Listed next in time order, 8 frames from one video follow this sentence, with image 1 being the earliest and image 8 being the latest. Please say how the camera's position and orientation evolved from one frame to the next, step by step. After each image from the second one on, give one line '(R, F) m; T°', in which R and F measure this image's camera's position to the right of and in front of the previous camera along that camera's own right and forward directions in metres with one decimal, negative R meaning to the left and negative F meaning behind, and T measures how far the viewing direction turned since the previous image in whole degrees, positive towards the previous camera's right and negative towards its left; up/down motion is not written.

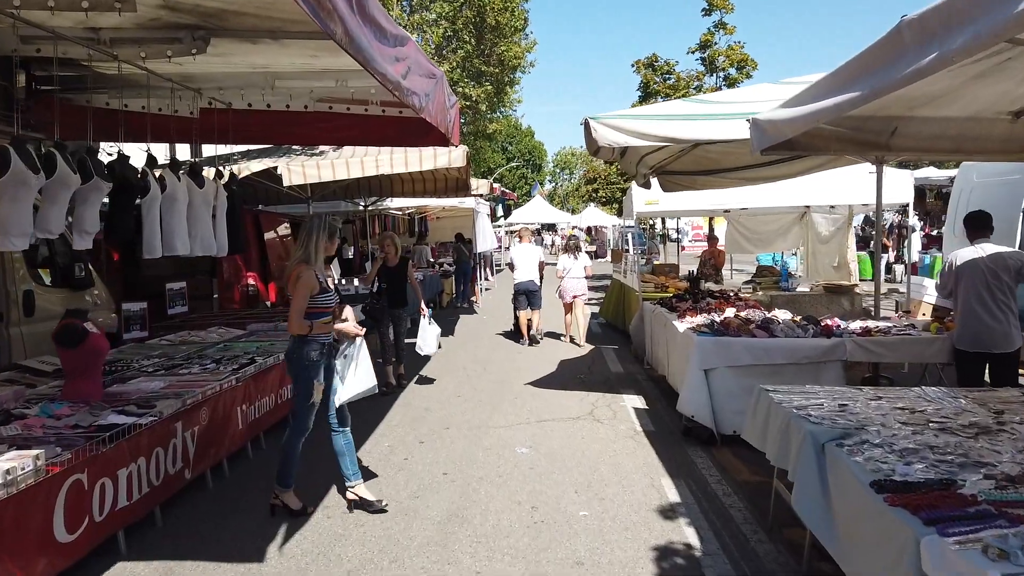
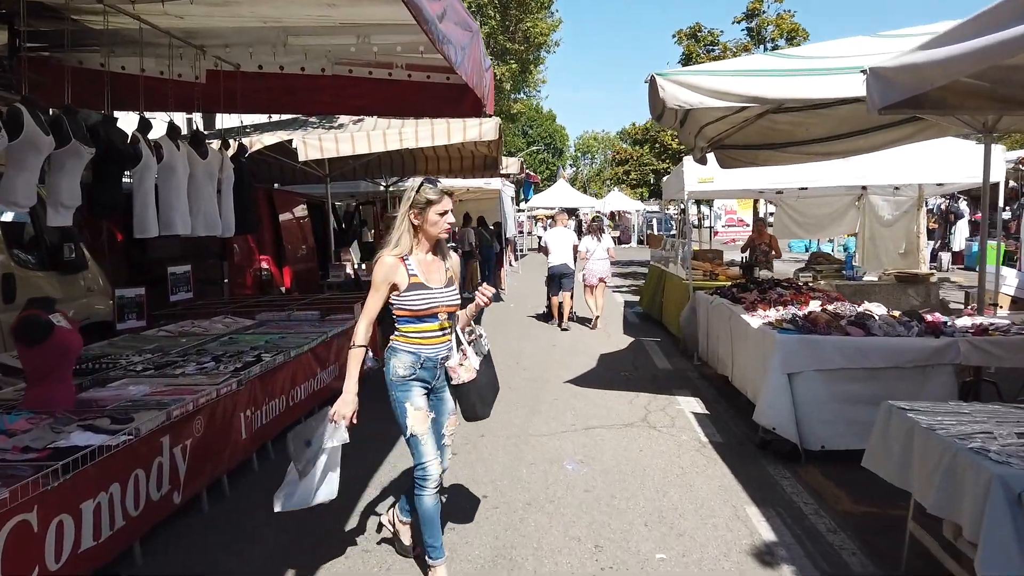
(-0.2, +0.8) m; -1°
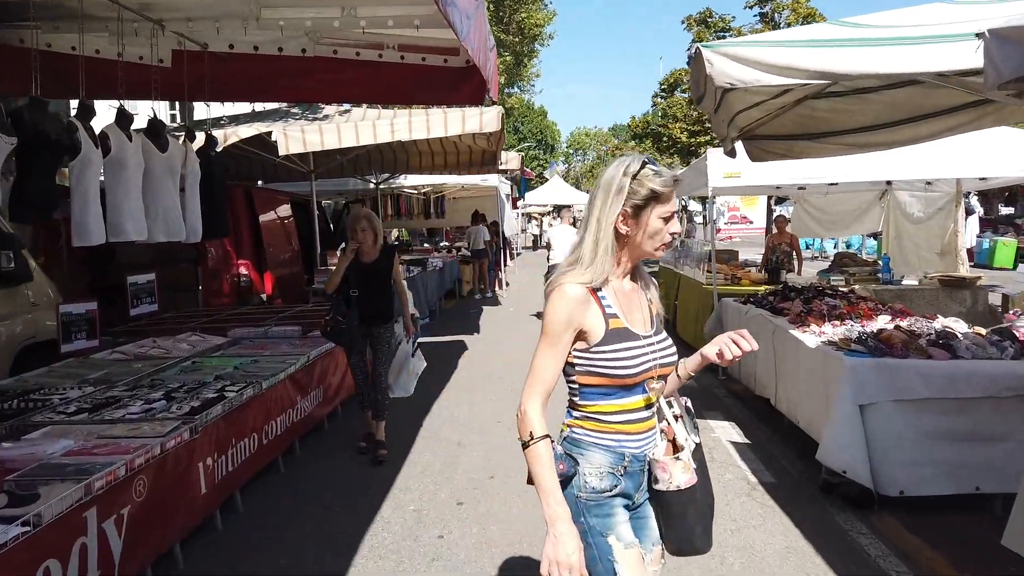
(-0.1, +0.8) m; +1°
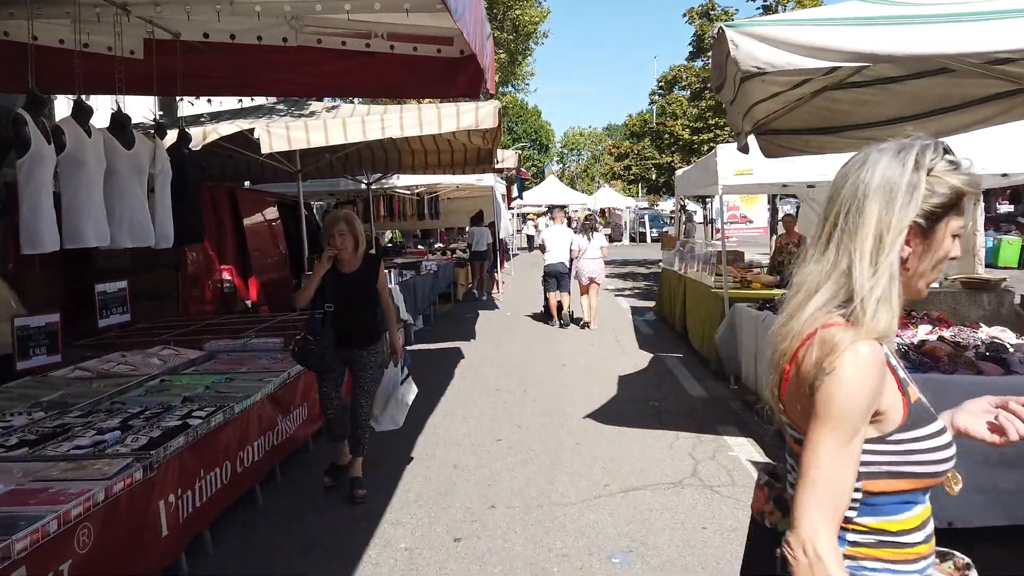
(0.0, +0.4) m; 0°
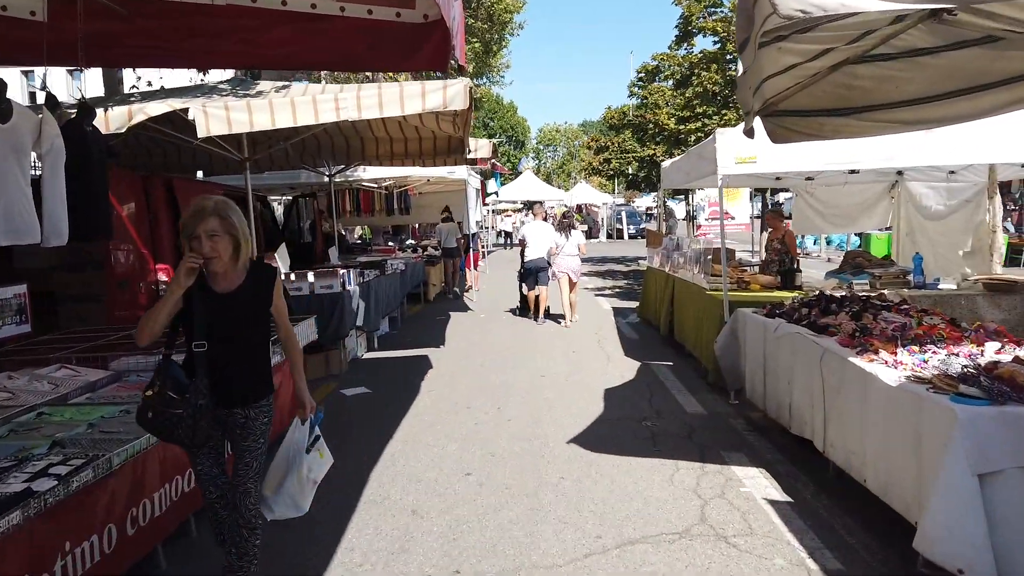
(0.0, +0.8) m; +2°
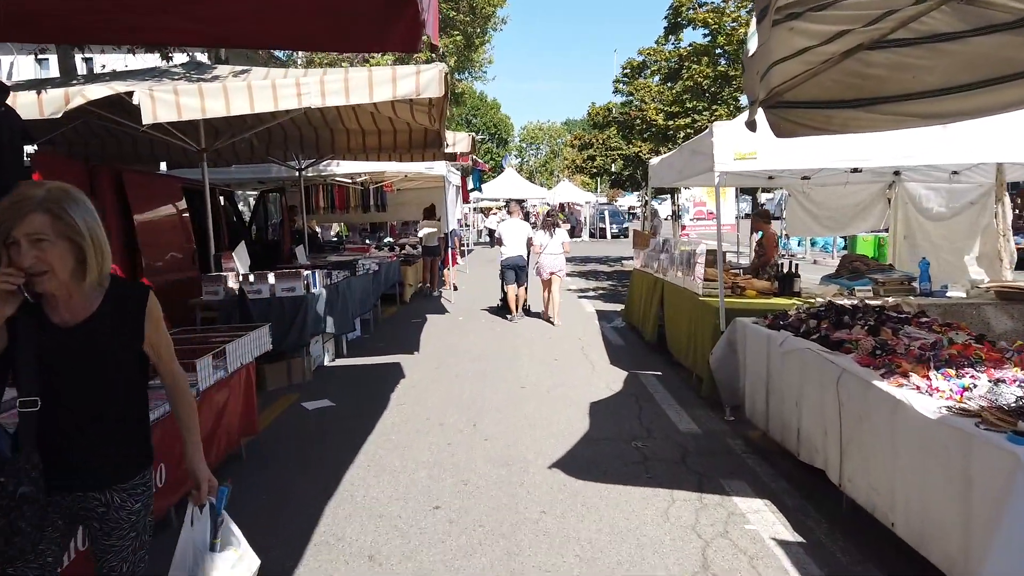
(0.0, +0.5) m; +1°
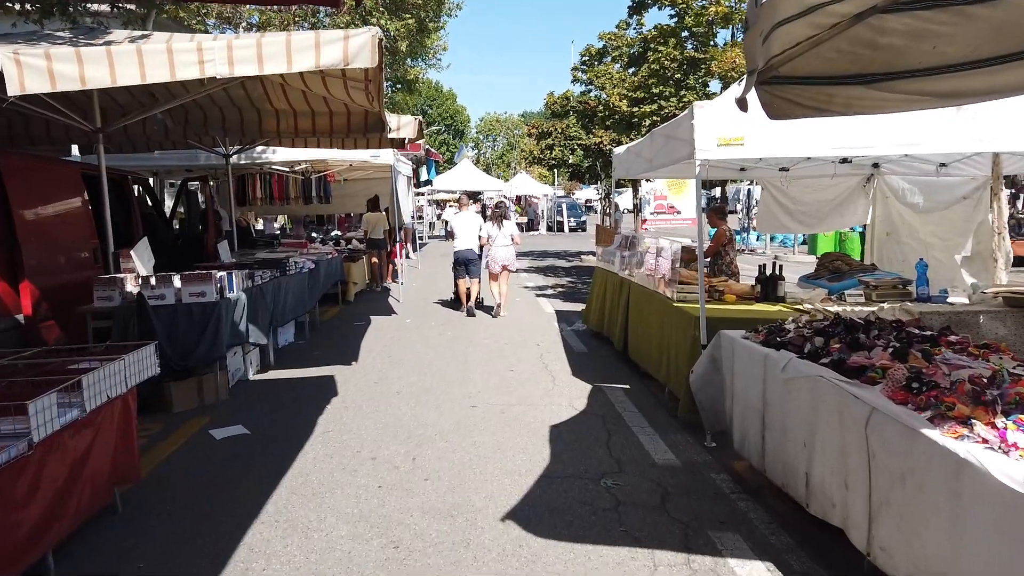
(+0.1, +0.8) m; +3°
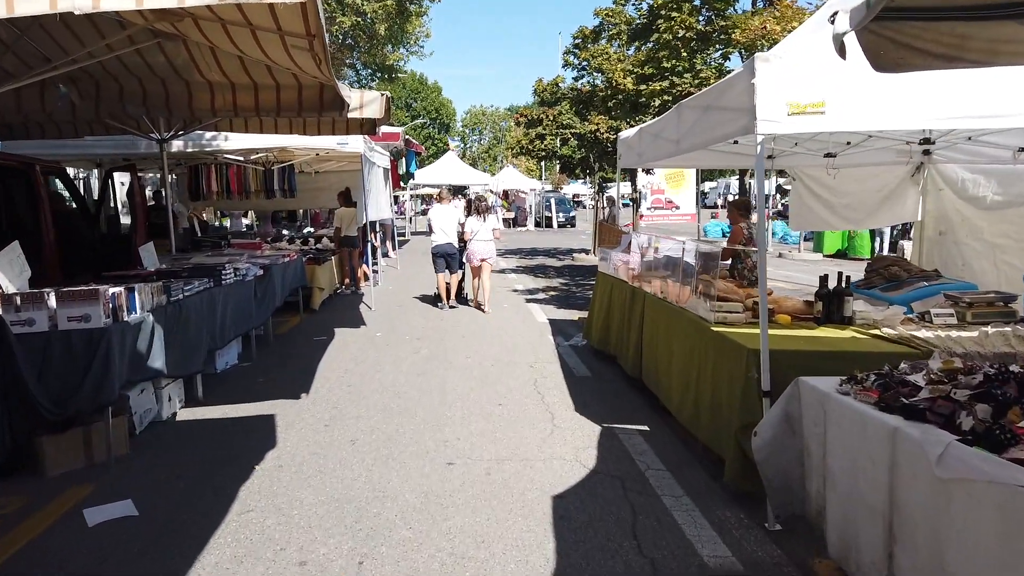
(0.0, +1.3) m; +1°
